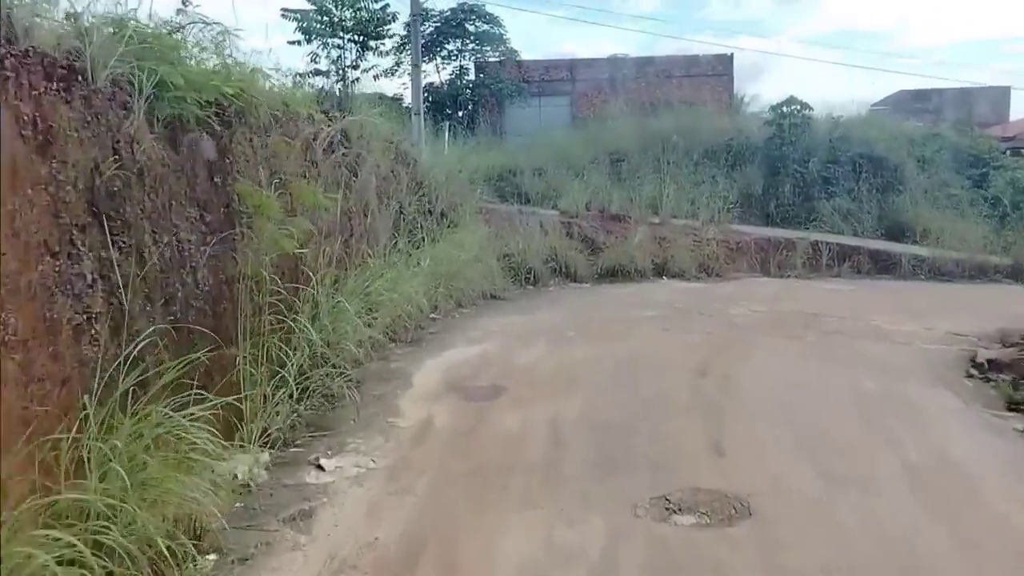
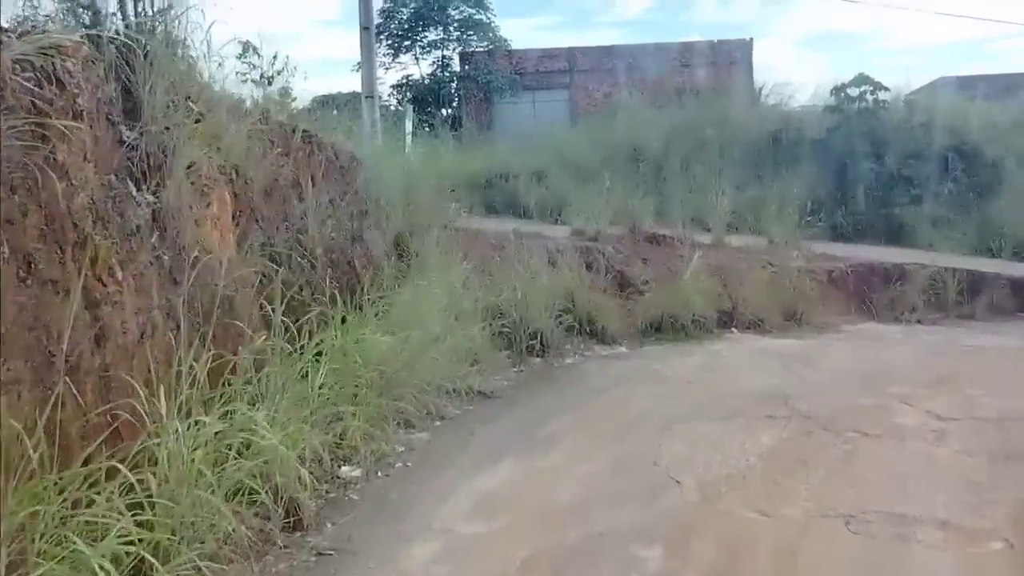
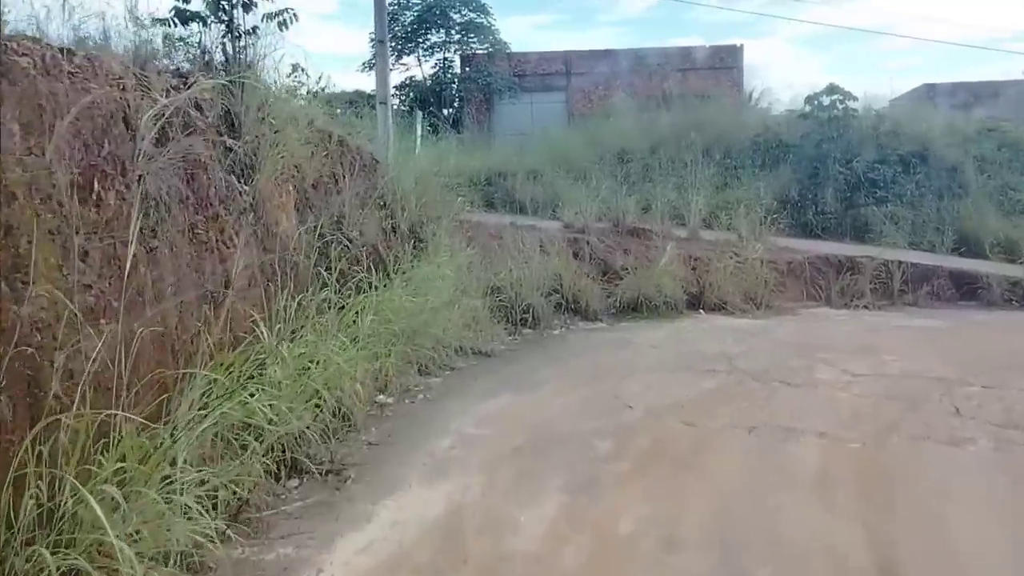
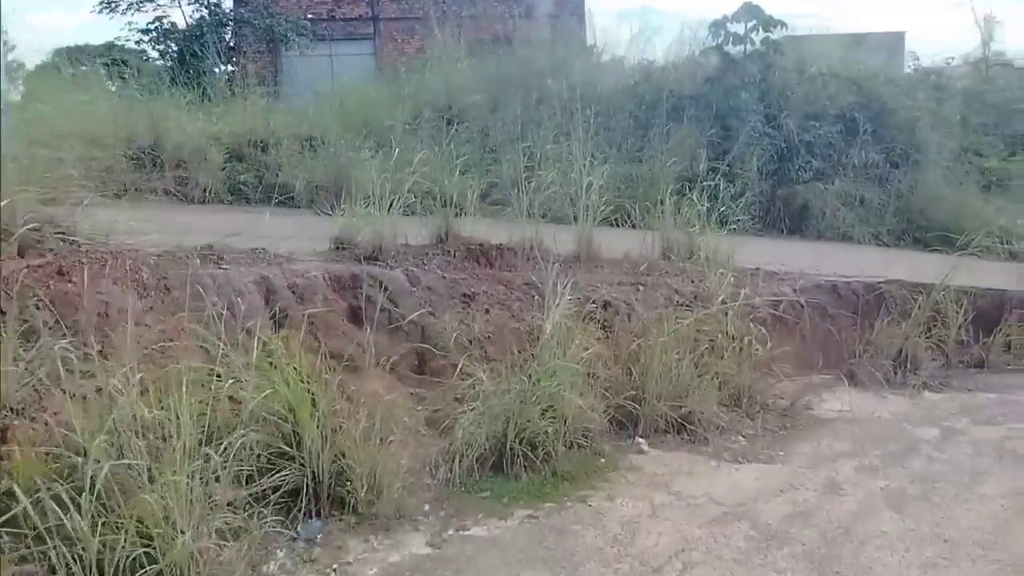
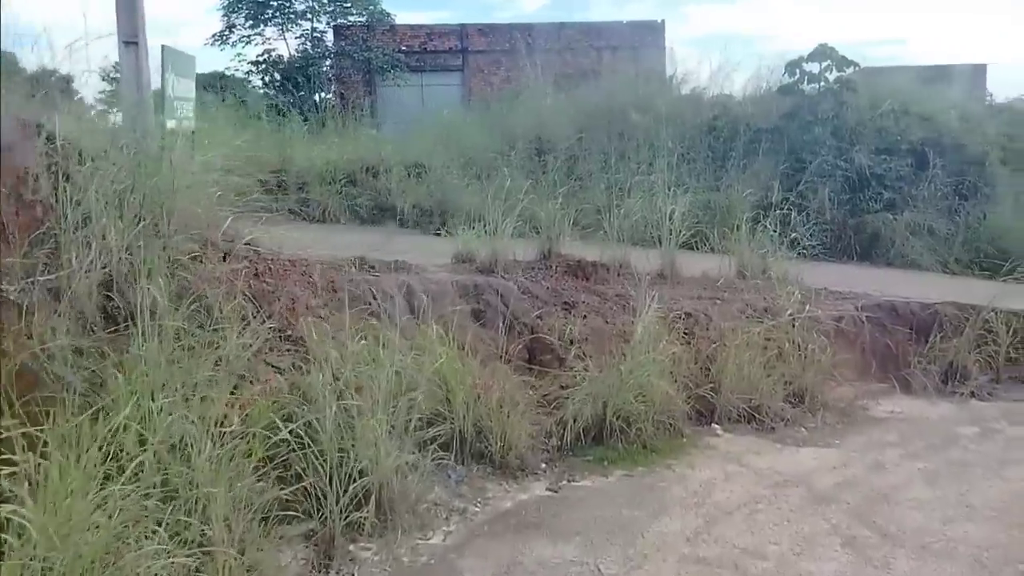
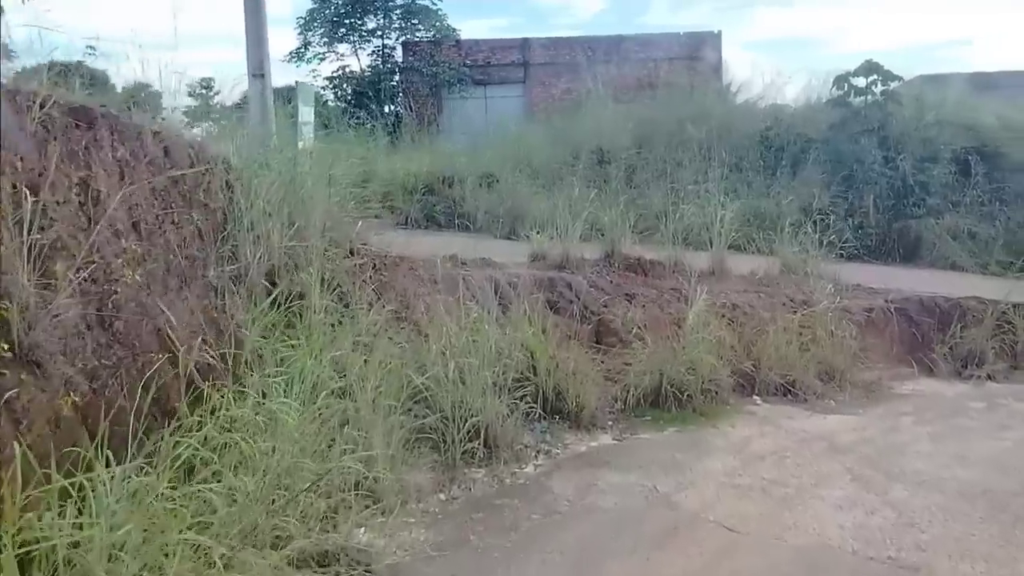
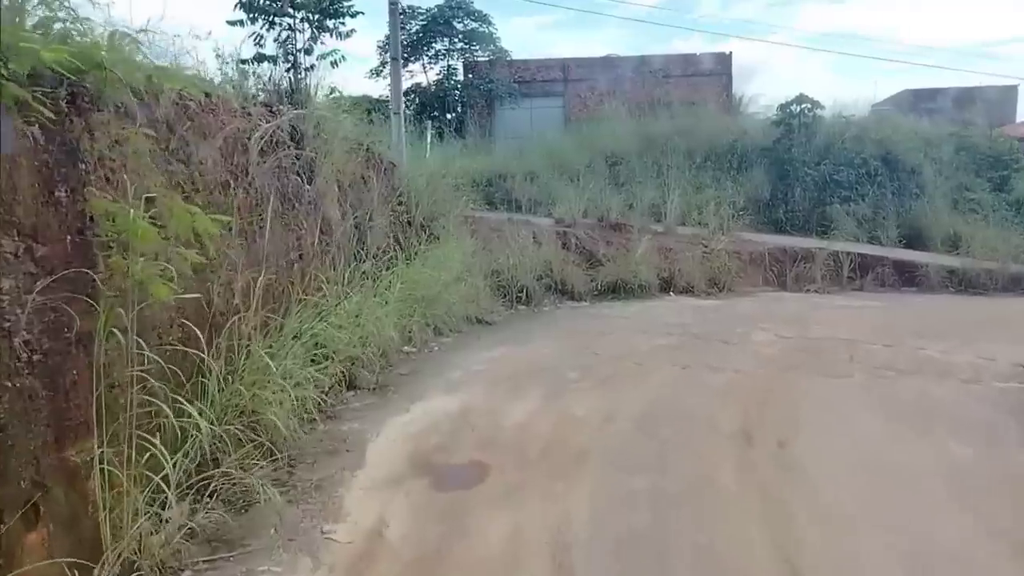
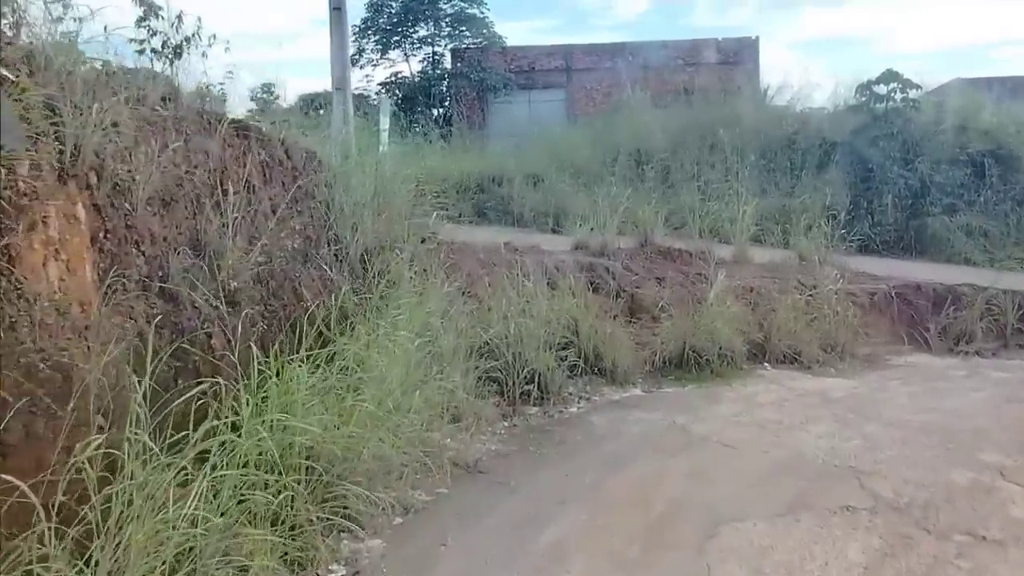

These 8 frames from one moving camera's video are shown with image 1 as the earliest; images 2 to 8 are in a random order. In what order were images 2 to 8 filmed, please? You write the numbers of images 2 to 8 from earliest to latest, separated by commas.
7, 3, 2, 8, 6, 5, 4
